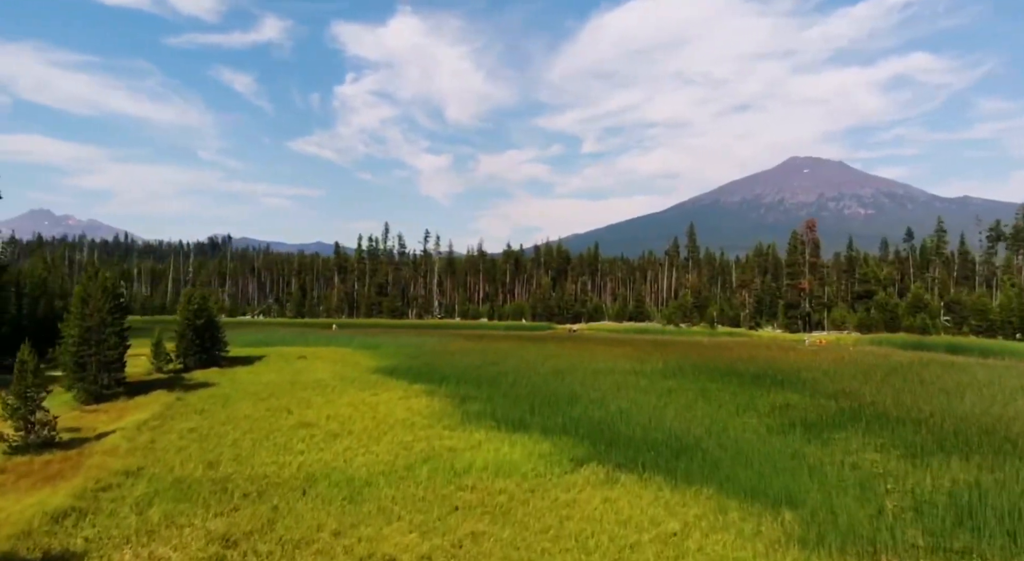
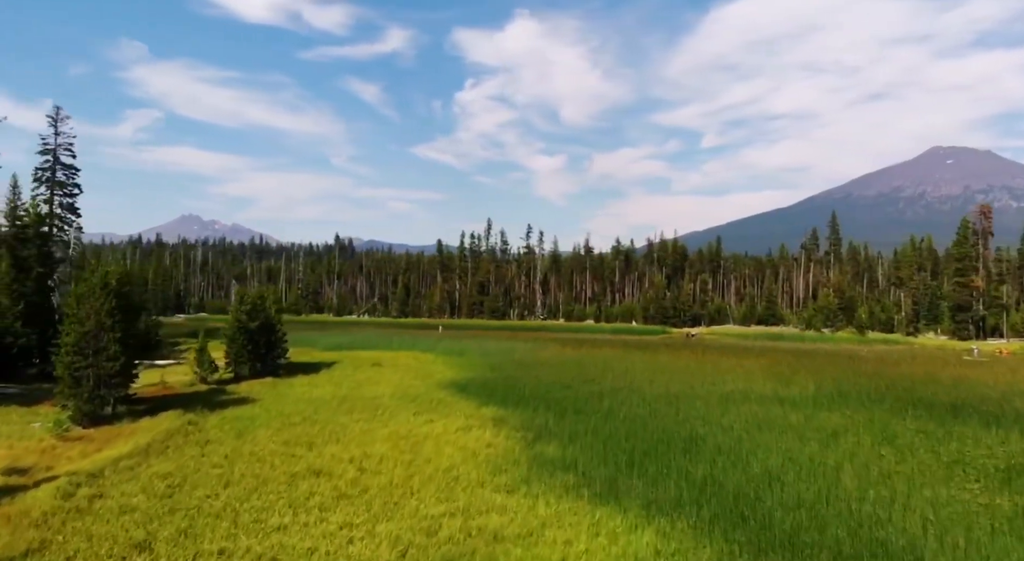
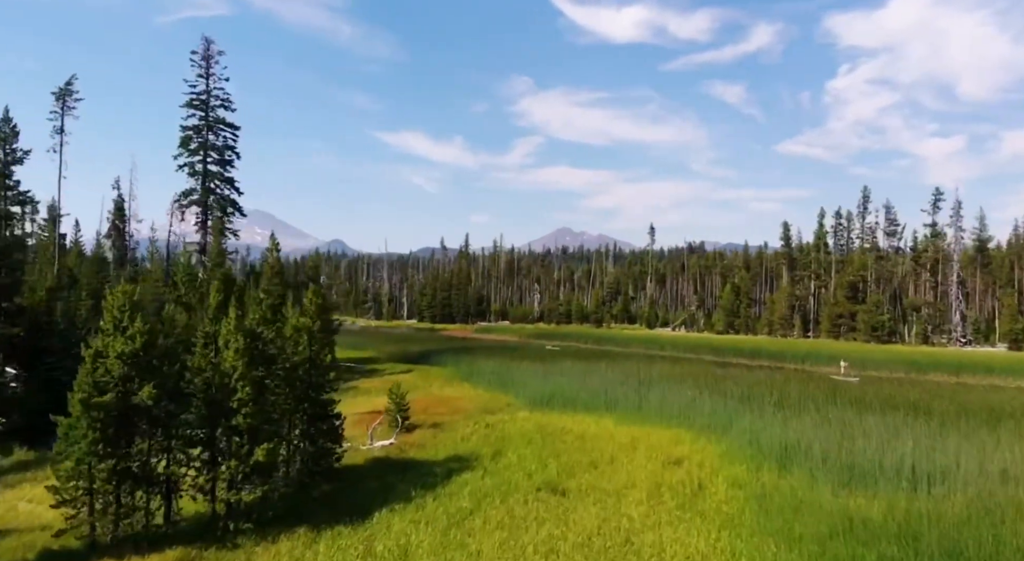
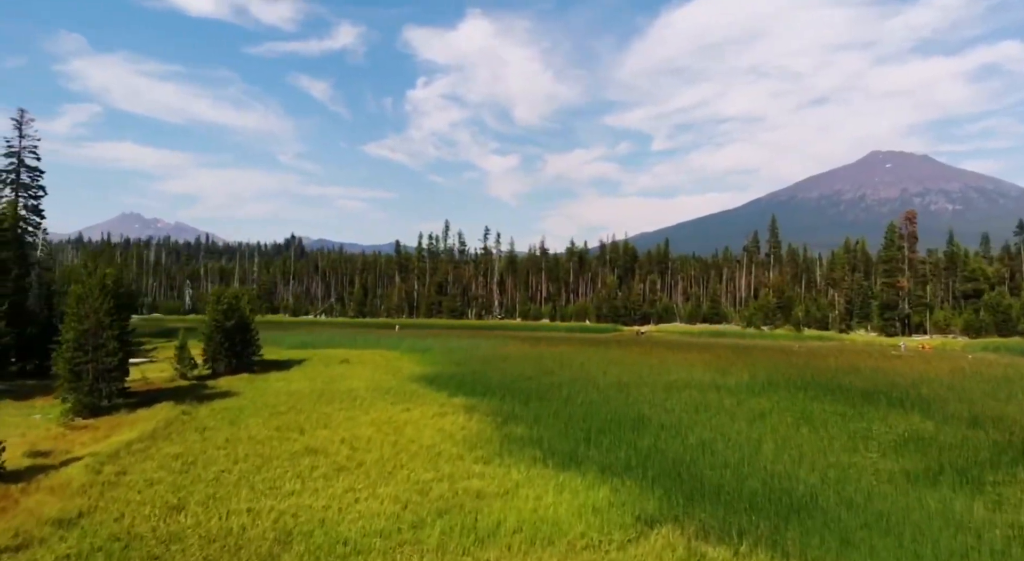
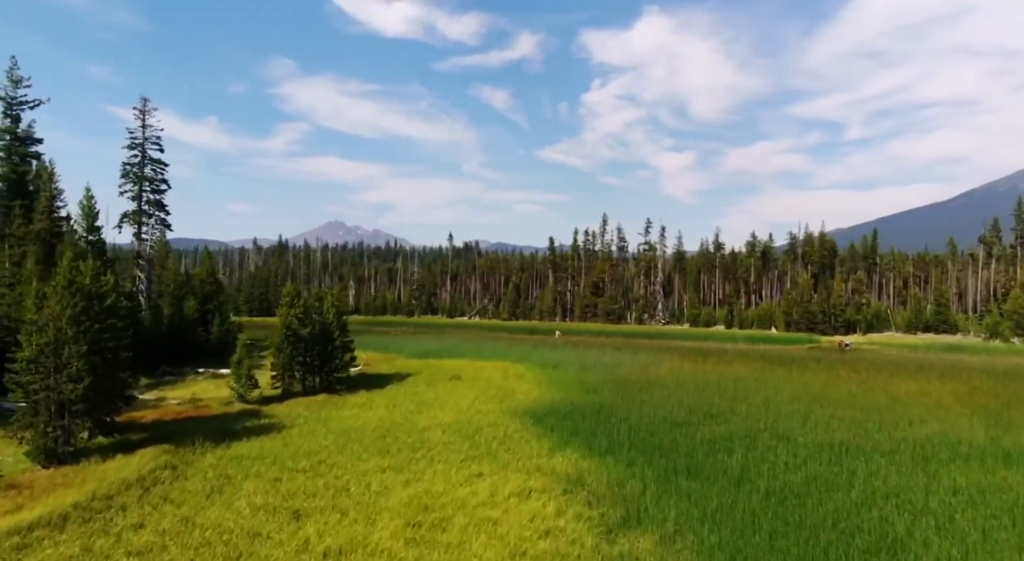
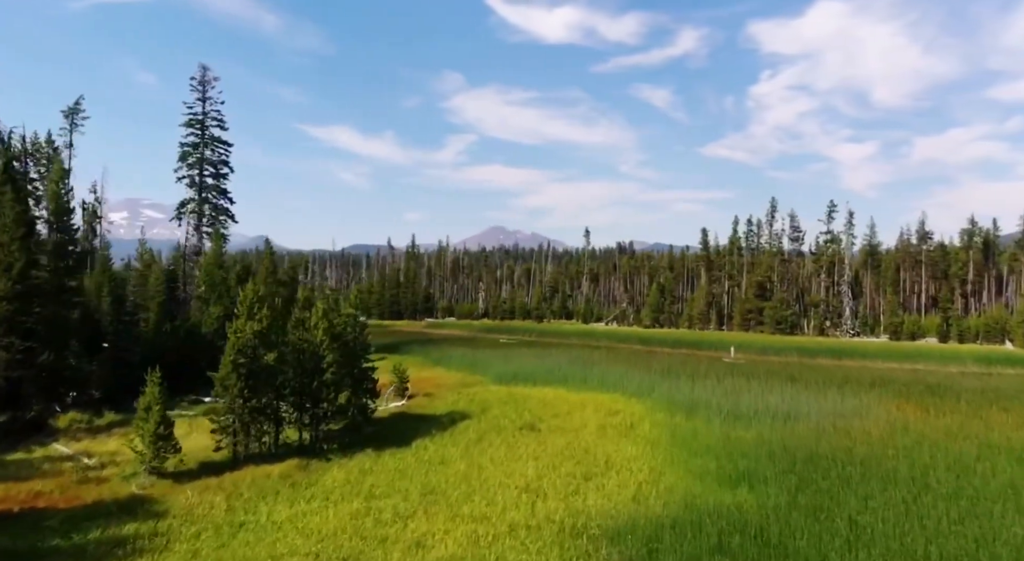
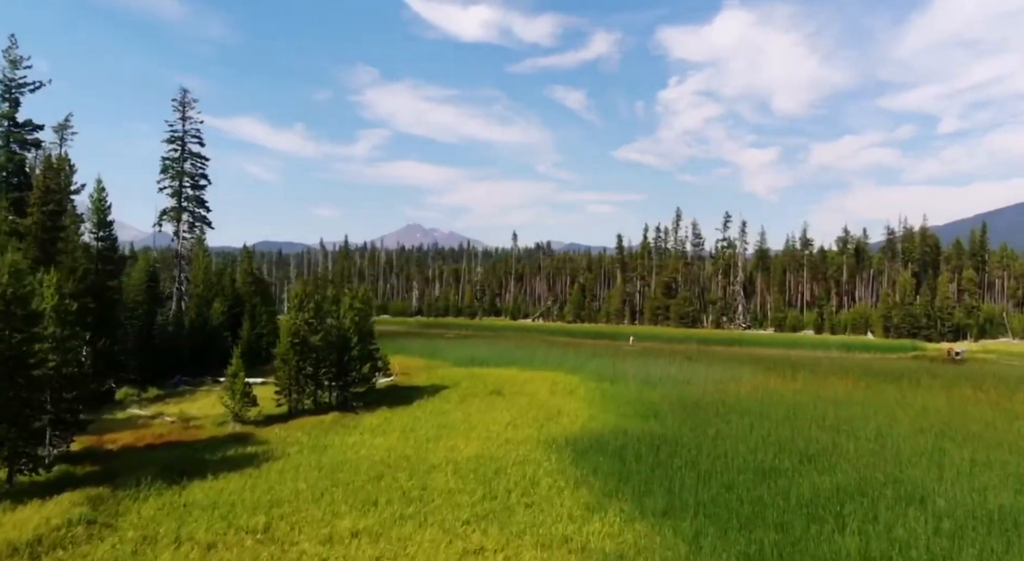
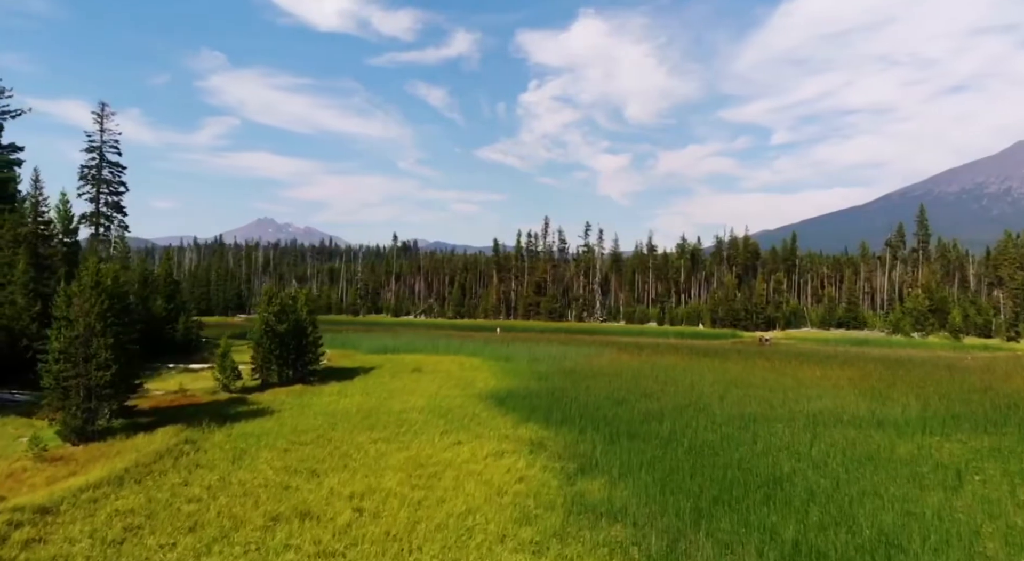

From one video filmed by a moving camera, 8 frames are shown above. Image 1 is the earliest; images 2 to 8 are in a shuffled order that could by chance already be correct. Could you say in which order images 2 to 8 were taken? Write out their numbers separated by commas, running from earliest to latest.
4, 2, 8, 5, 7, 6, 3
